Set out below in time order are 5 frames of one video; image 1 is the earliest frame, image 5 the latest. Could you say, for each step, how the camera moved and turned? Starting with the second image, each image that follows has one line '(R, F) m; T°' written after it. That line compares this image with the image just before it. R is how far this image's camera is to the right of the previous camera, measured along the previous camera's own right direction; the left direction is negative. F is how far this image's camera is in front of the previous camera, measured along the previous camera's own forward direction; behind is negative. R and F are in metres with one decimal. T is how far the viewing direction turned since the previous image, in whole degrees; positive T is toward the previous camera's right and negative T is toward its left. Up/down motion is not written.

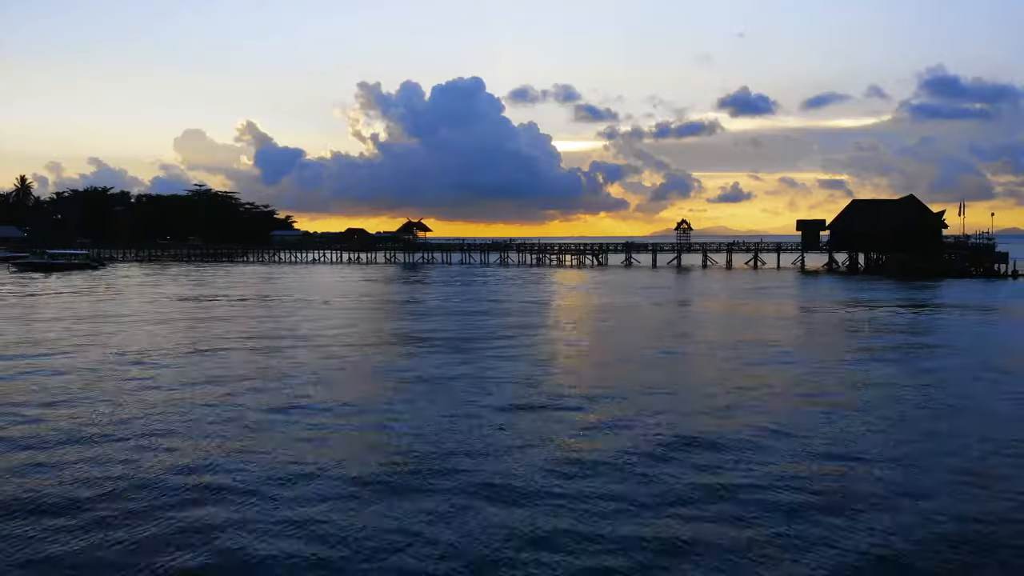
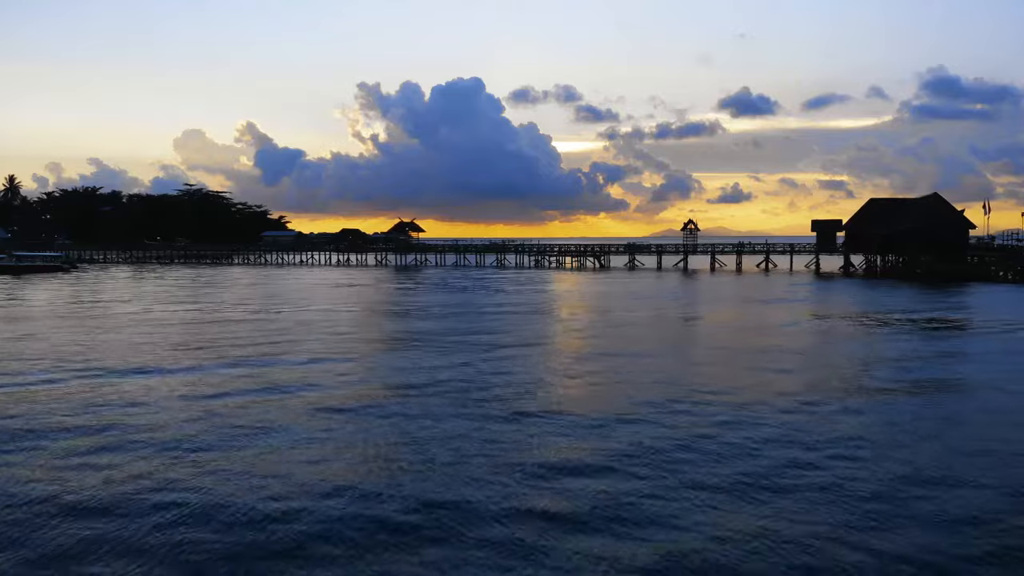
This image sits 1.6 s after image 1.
(+0.3, +3.7) m; 0°
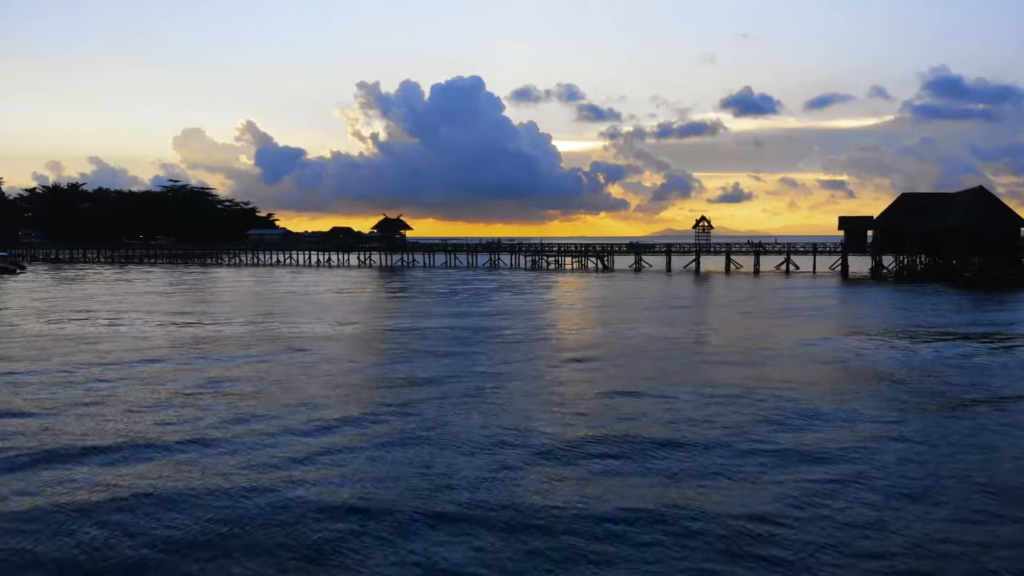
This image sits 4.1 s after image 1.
(+0.4, +6.0) m; 0°
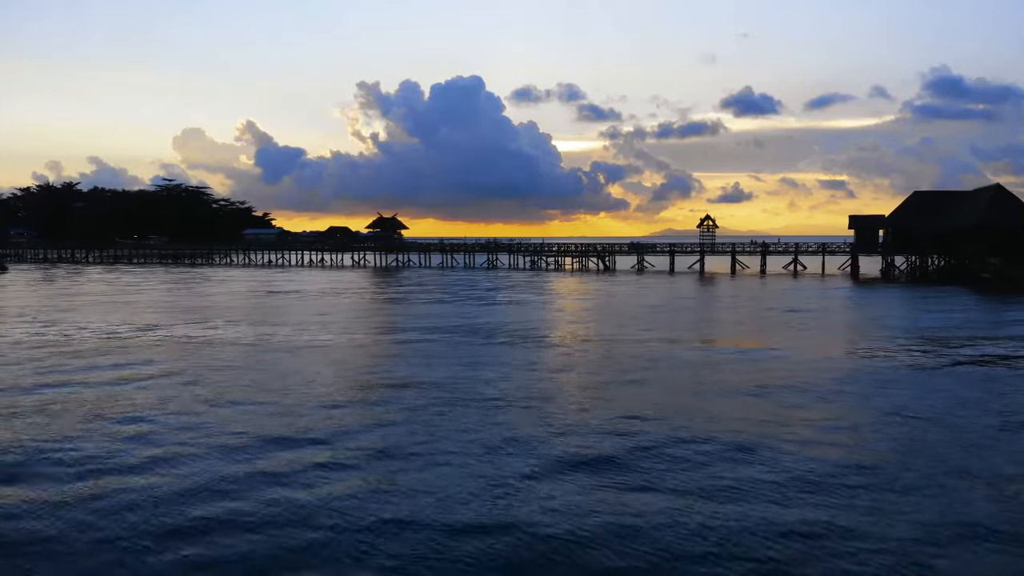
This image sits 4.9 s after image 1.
(+0.1, +1.9) m; 0°
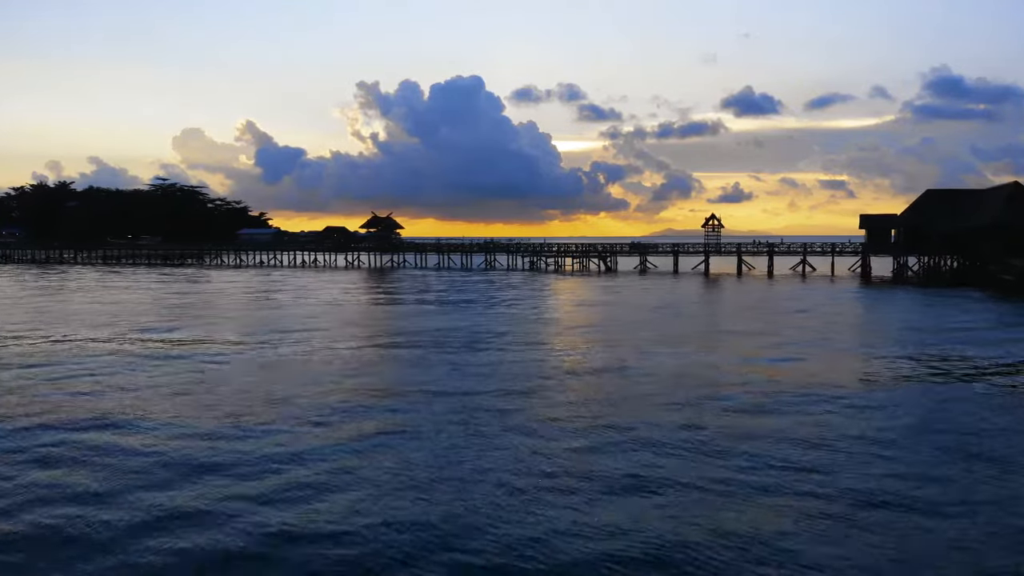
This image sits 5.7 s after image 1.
(+0.1, +1.9) m; 0°
